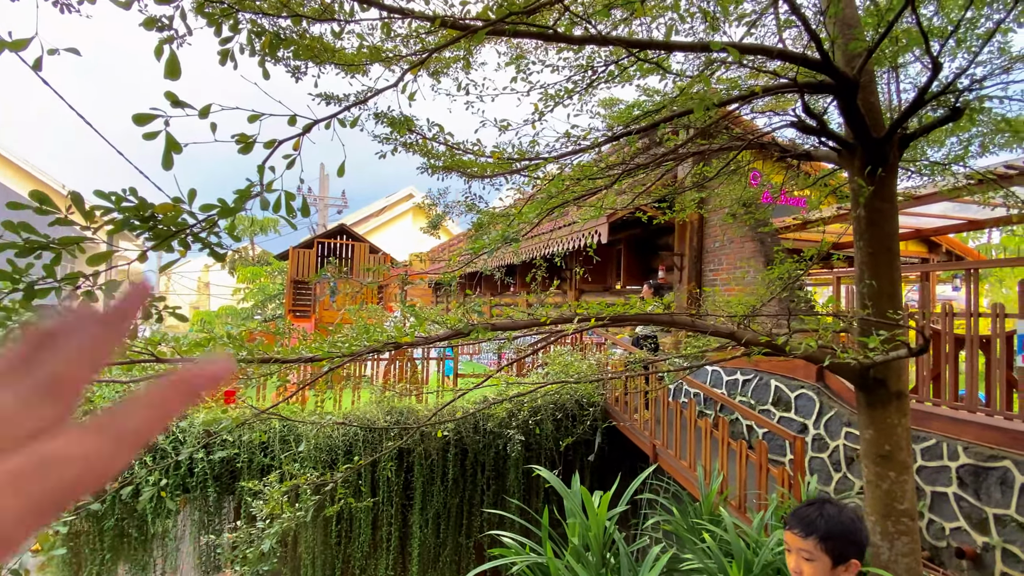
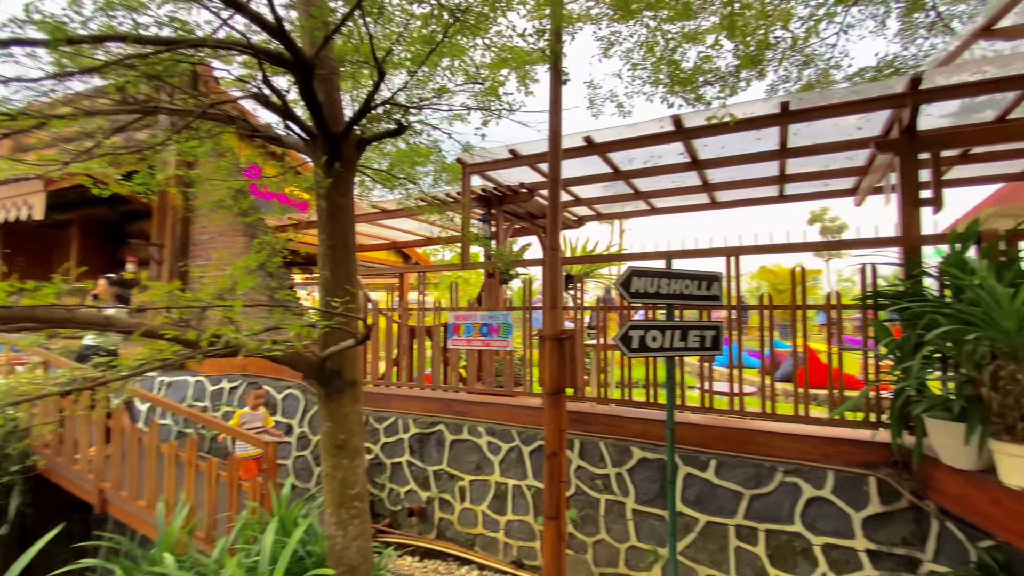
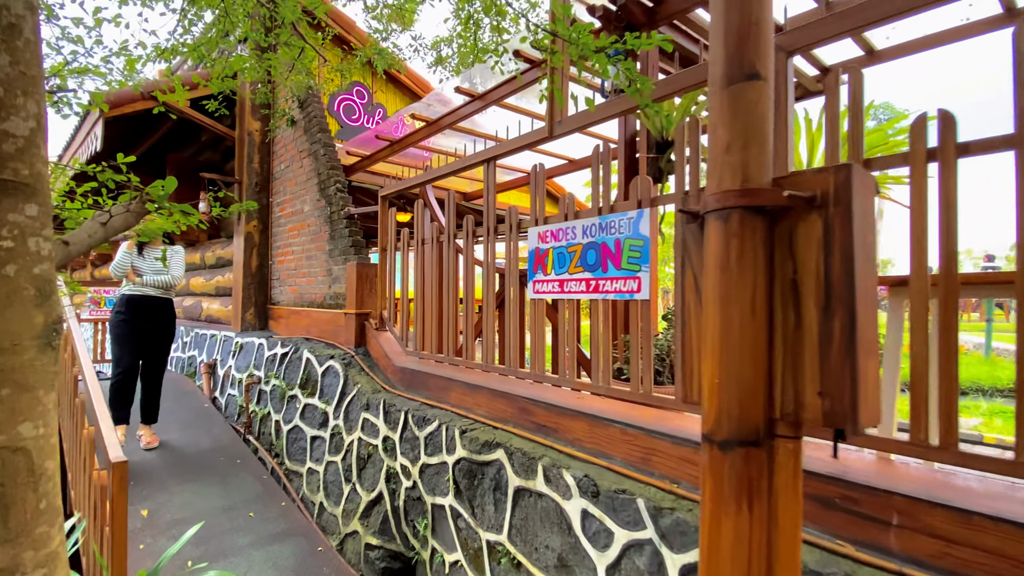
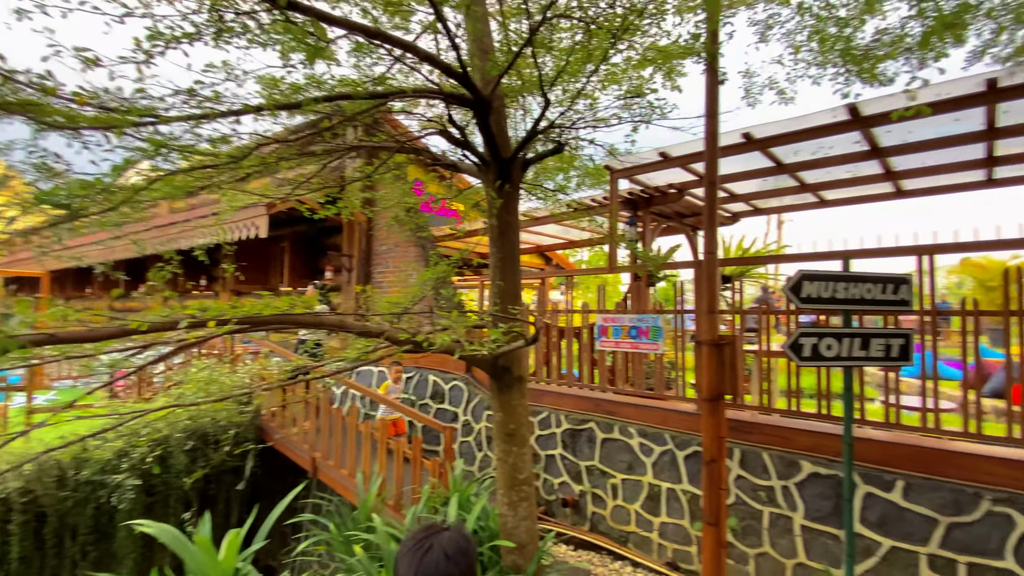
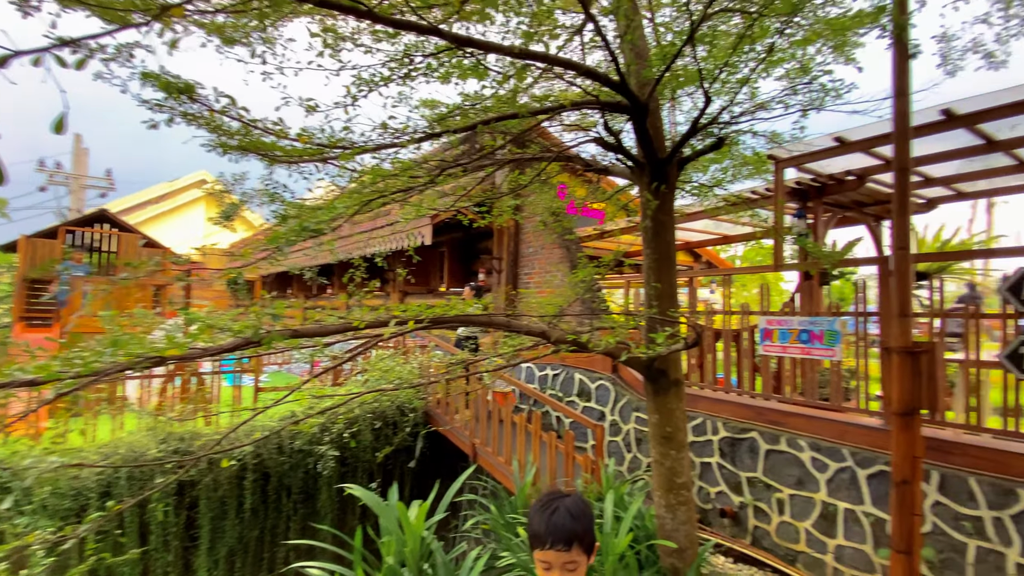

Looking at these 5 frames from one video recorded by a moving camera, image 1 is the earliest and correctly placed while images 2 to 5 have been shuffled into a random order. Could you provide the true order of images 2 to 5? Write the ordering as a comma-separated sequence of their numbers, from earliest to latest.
5, 4, 2, 3
